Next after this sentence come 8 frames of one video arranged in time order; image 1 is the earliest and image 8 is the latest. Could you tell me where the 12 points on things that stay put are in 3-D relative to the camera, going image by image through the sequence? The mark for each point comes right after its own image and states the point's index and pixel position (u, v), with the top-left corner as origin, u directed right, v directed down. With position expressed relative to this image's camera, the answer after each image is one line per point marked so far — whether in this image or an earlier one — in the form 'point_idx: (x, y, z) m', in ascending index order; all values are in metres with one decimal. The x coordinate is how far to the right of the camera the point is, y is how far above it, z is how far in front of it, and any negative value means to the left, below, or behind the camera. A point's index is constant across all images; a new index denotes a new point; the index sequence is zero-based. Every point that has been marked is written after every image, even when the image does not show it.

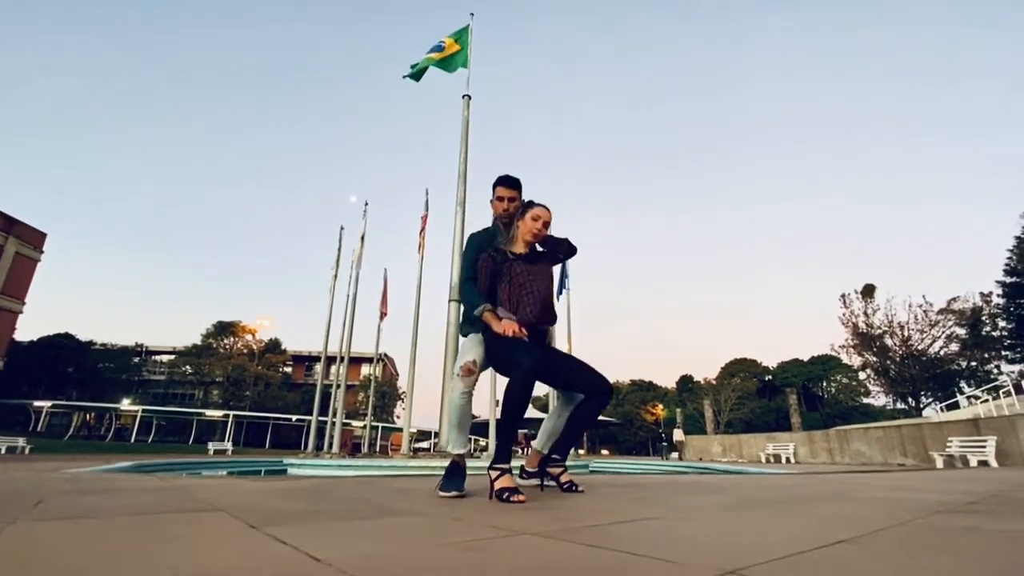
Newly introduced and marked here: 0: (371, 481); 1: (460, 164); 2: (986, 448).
0: (-0.9, -1.2, +3.3) m
1: (-1.6, +3.6, +15.4) m
2: (+11.8, -3.9, +12.9) m
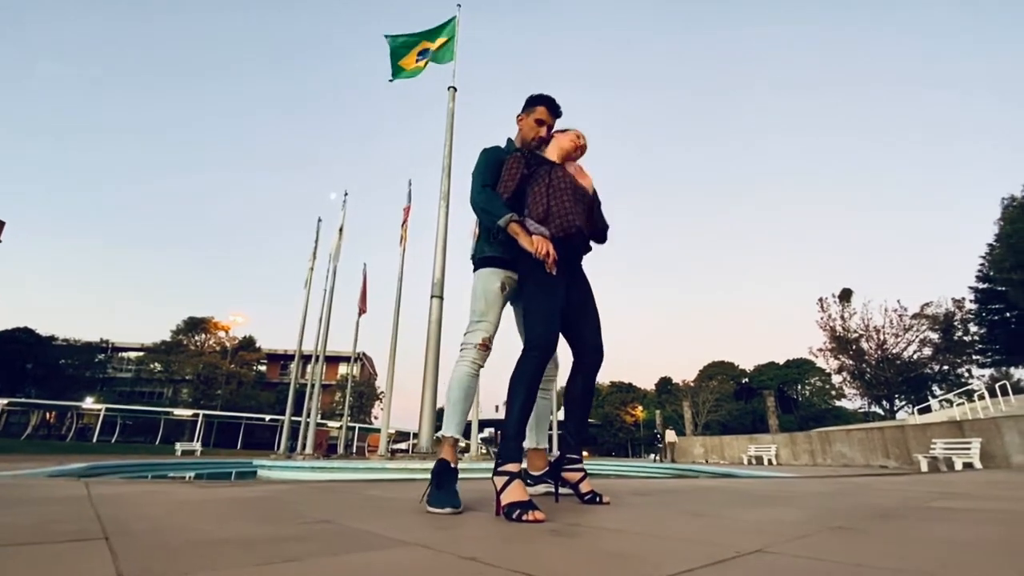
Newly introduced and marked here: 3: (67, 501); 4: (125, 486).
0: (-0.9, -1.1, +2.8) m
1: (-2.0, +3.8, +14.9) m
2: (+11.4, -4.0, +12.9) m
3: (-1.7, -0.8, +2.0) m
4: (-1.9, -1.0, +2.6) m
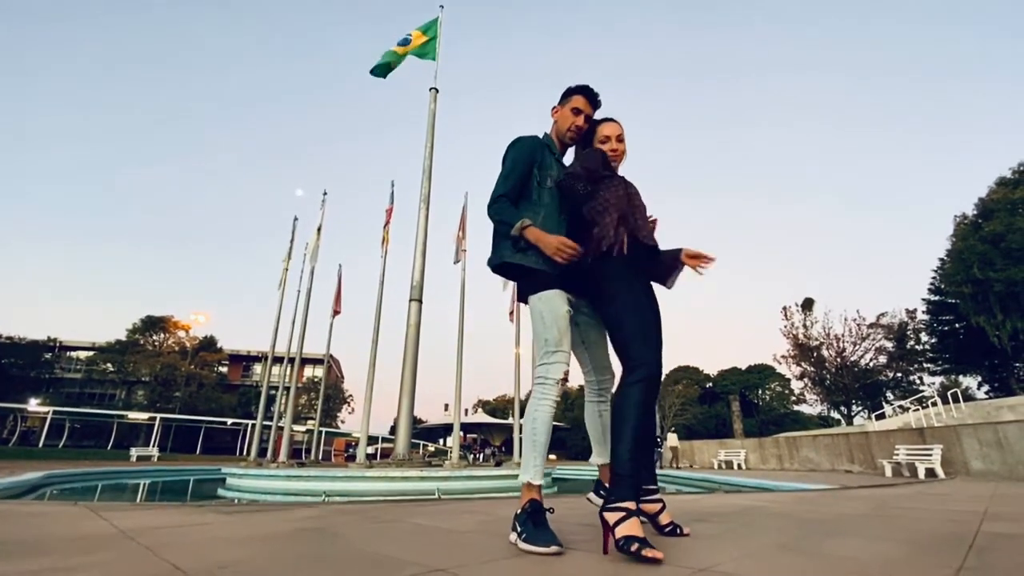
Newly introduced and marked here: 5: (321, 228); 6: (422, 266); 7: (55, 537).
0: (-0.6, -1.2, +2.7) m
1: (-2.4, +3.7, +14.7) m
2: (+10.9, -4.3, +13.5) m
3: (-1.4, -0.9, +1.8) m
4: (-1.7, -1.1, +2.4) m
5: (-6.5, +2.0, +17.6) m
6: (-2.9, +0.7, +16.8) m
7: (-1.7, -0.9, +1.9) m
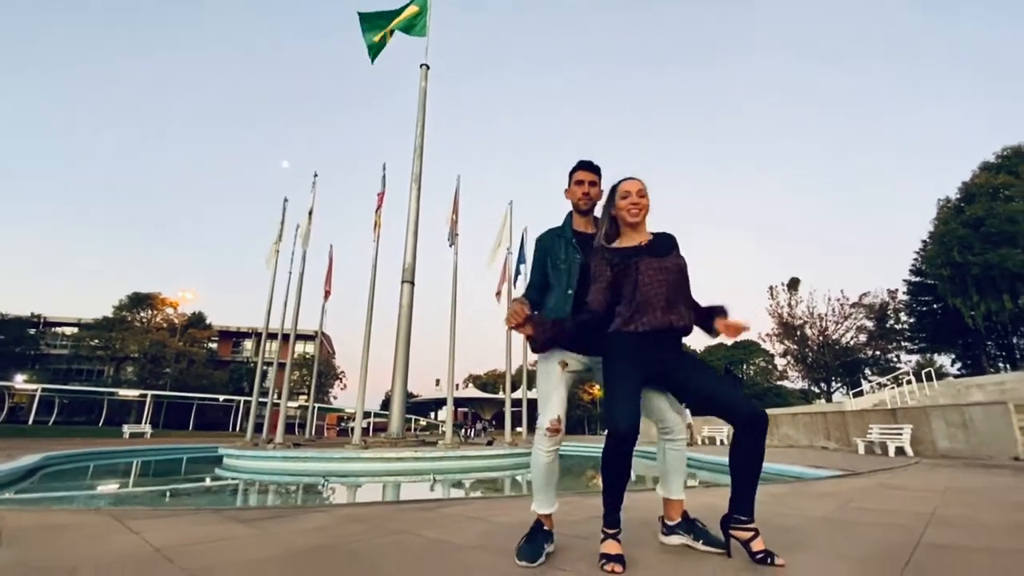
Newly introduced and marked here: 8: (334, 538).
0: (-0.7, -1.3, +2.9) m
1: (-2.7, +4.1, +14.6) m
2: (+10.6, -4.0, +14.1) m
3: (-1.4, -1.1, +2.0) m
4: (-1.7, -1.2, +2.6) m
5: (-6.8, +2.7, +17.5) m
6: (-3.2, +1.3, +16.9) m
7: (-1.7, -1.1, +2.2) m
8: (-0.9, -1.2, +2.6) m
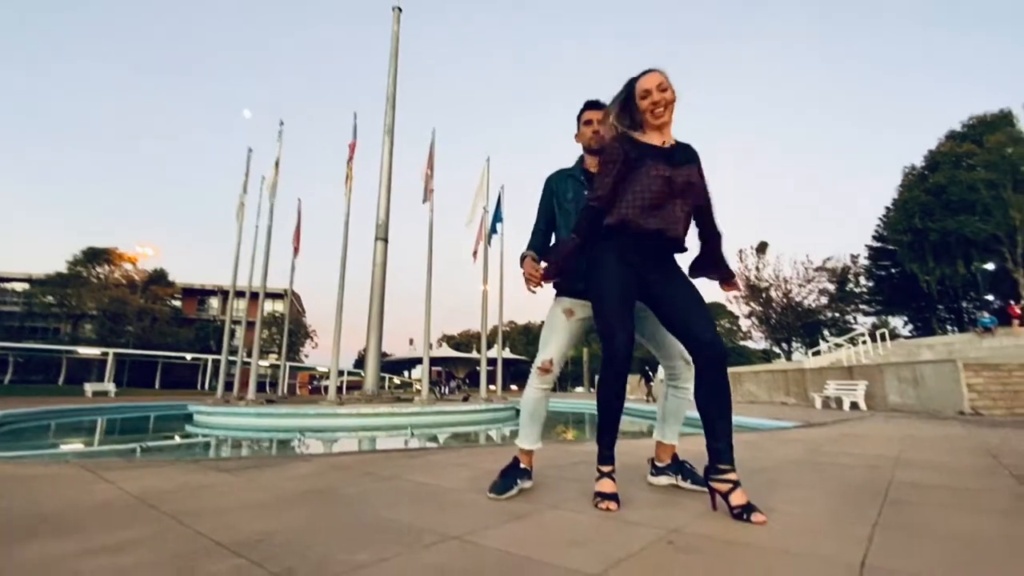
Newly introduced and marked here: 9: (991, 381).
0: (-0.7, -1.0, +2.9) m
1: (-3.3, +5.3, +14.0) m
2: (+9.9, -2.9, +14.9) m
3: (-1.5, -0.8, +2.0) m
4: (-1.8, -0.9, +2.5) m
5: (-7.6, +4.1, +16.8) m
6: (-4.0, +2.6, +16.4) m
7: (-1.8, -0.9, +2.1) m
8: (-0.9, -1.0, +2.5) m
9: (+12.7, -2.5, +13.8) m
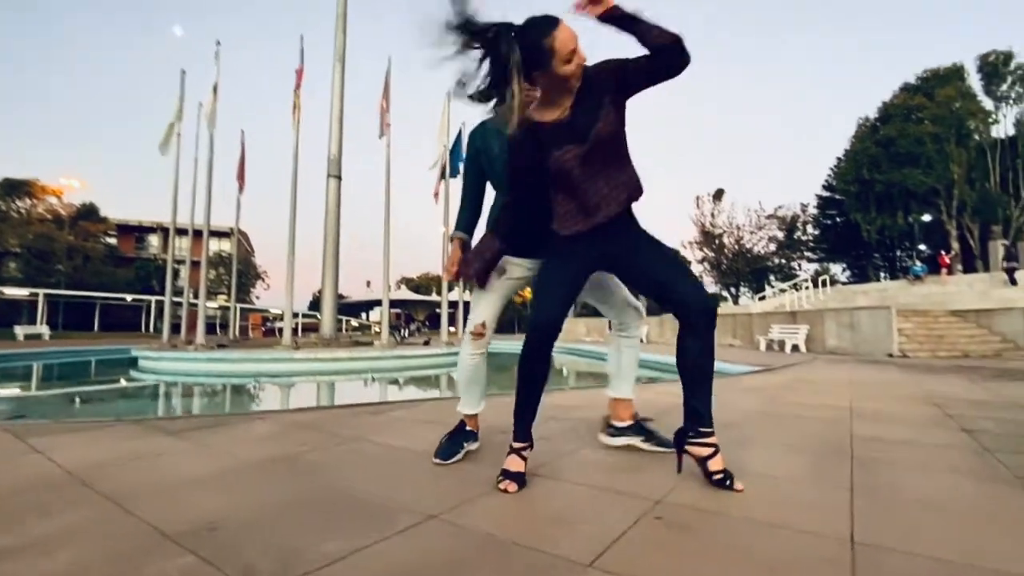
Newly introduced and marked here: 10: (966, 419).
0: (-0.9, -0.8, +2.8) m
1: (-4.2, +6.8, +12.9) m
2: (+8.7, -1.4, +15.7) m
3: (-1.5, -0.7, +1.8) m
4: (-1.9, -0.7, +2.3) m
5: (-8.8, +5.9, +15.5) m
6: (-5.2, +4.4, +15.5) m
7: (-1.8, -0.7, +1.8) m
8: (-1.1, -0.7, +2.4) m
9: (+11.6, -1.1, +14.8) m
10: (+2.8, -0.8, +3.2) m
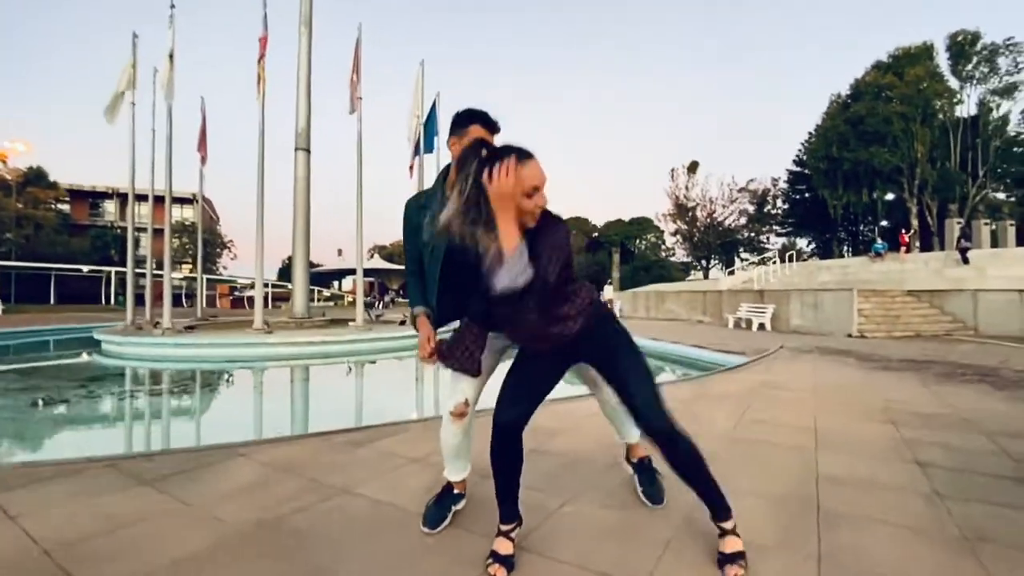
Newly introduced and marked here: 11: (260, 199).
0: (-1.0, -1.0, +2.8) m
1: (-4.8, +7.2, +12.2) m
2: (+8.0, -0.8, +16.2) m
3: (-1.6, -1.0, +1.7) m
4: (-1.9, -1.0, +2.3) m
5: (-9.4, +6.6, +14.6) m
6: (-5.9, +5.0, +14.9) m
7: (-1.9, -1.0, +1.8) m
8: (-1.1, -1.0, +2.4) m
9: (+10.9, -0.6, +15.5) m
10: (+2.7, -1.0, +3.4) m
11: (-6.4, +2.2, +13.1) m
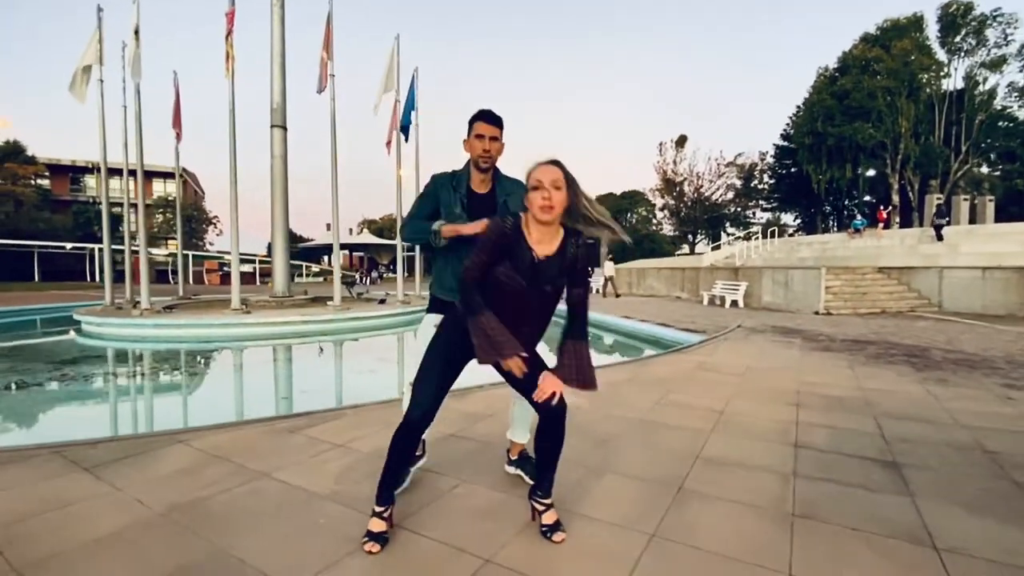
0: (-1.5, -1.0, +3.1) m
1: (-5.4, +7.7, +12.0) m
2: (+7.3, -0.1, +16.6) m
3: (-2.1, -1.1, +2.0) m
4: (-2.5, -1.0, +2.6) m
5: (-10.1, +7.1, +14.4) m
6: (-6.5, +5.6, +14.8) m
7: (-2.4, -1.1, +2.1) m
8: (-1.7, -1.0, +2.7) m
9: (+10.2, +0.1, +15.9) m
10: (+2.1, -1.0, +3.8) m
11: (-7.0, +2.7, +13.1) m
